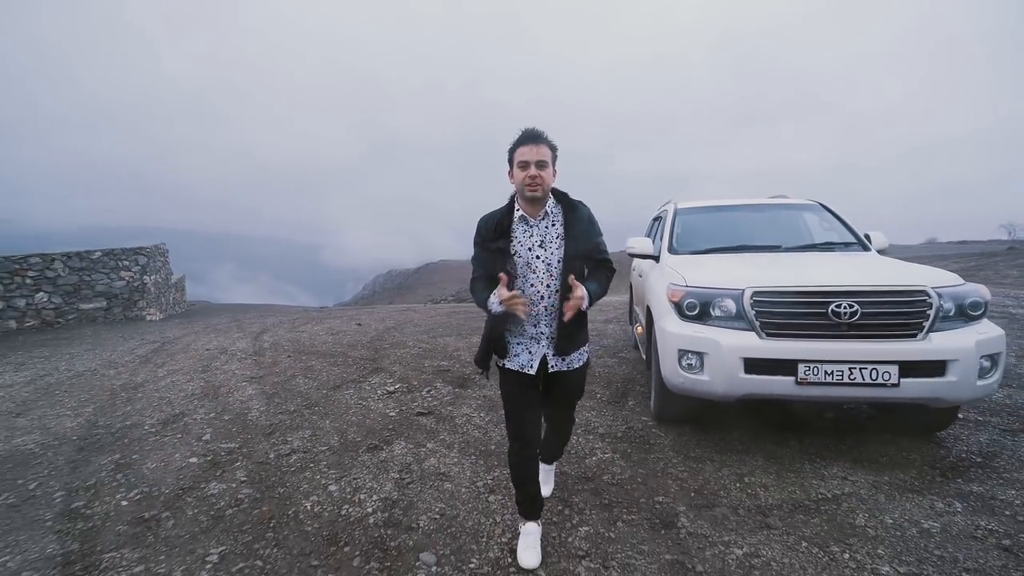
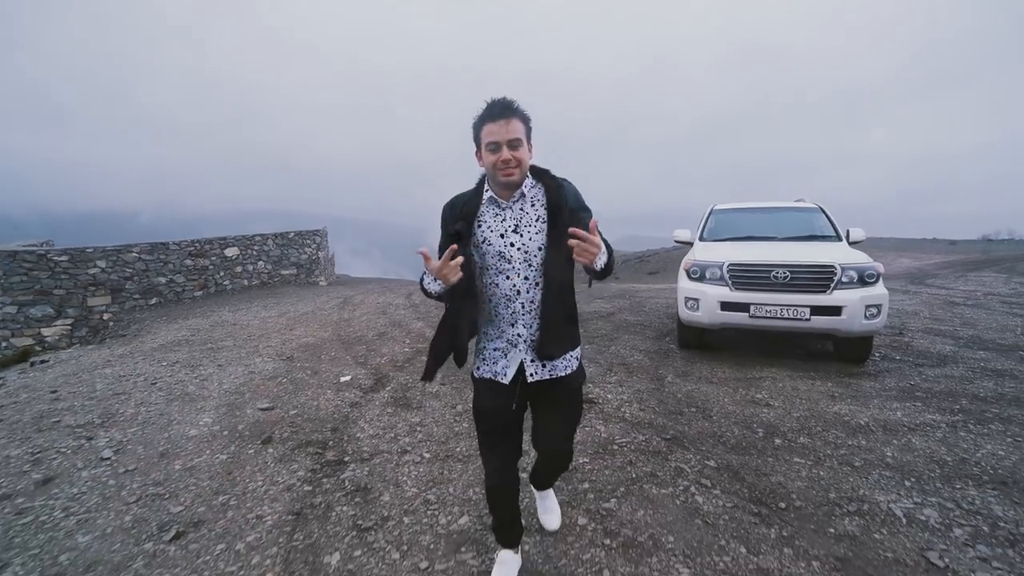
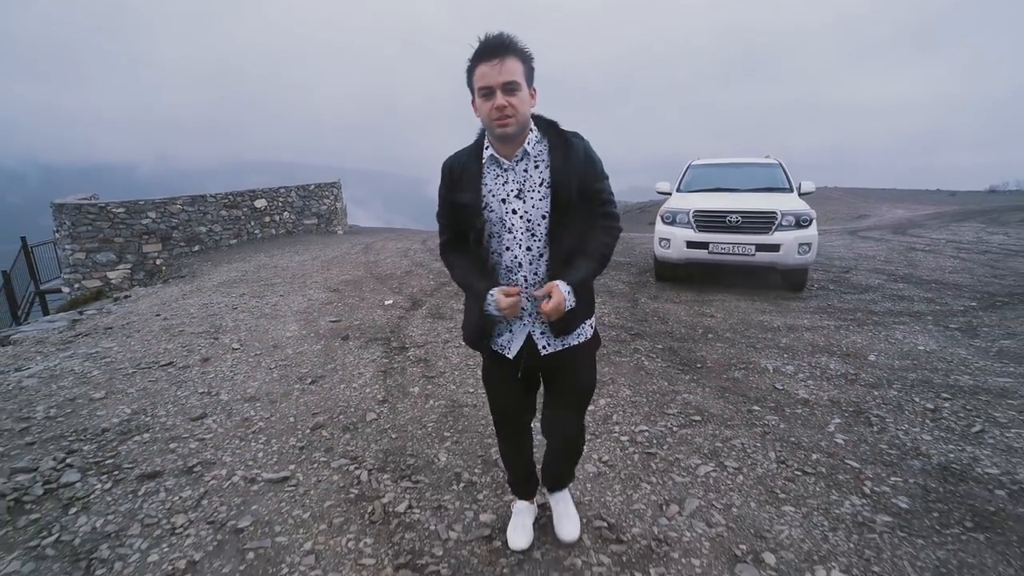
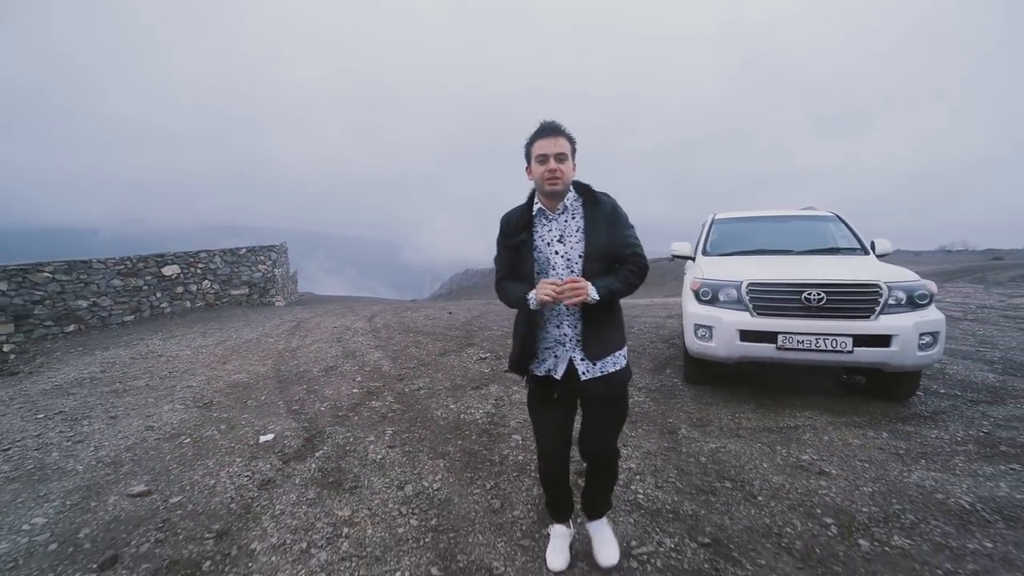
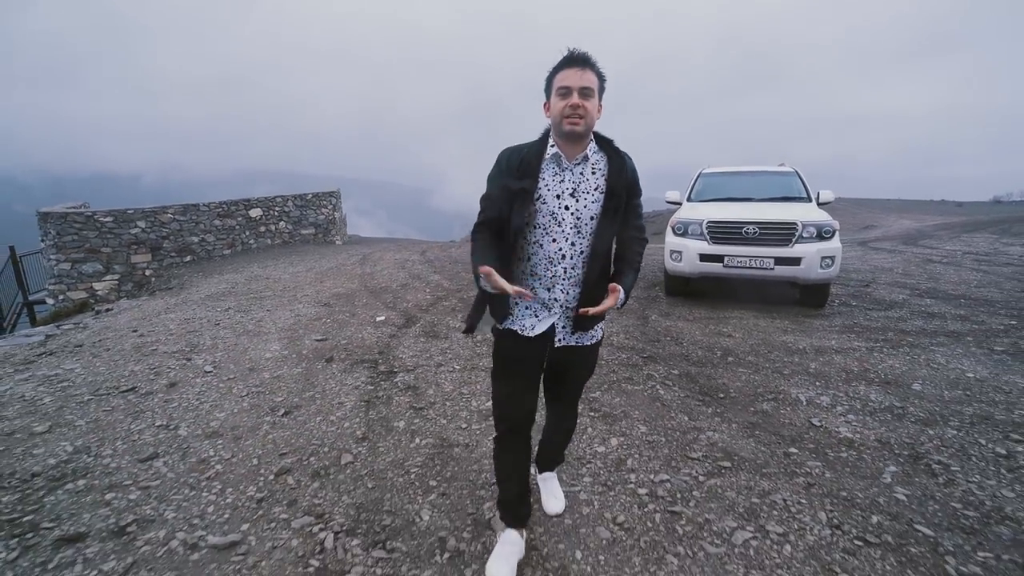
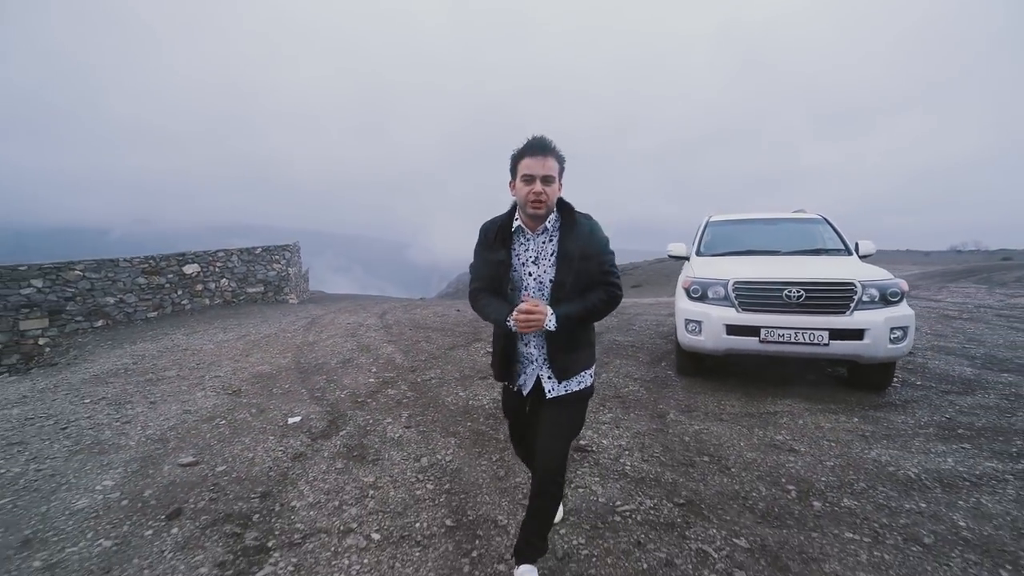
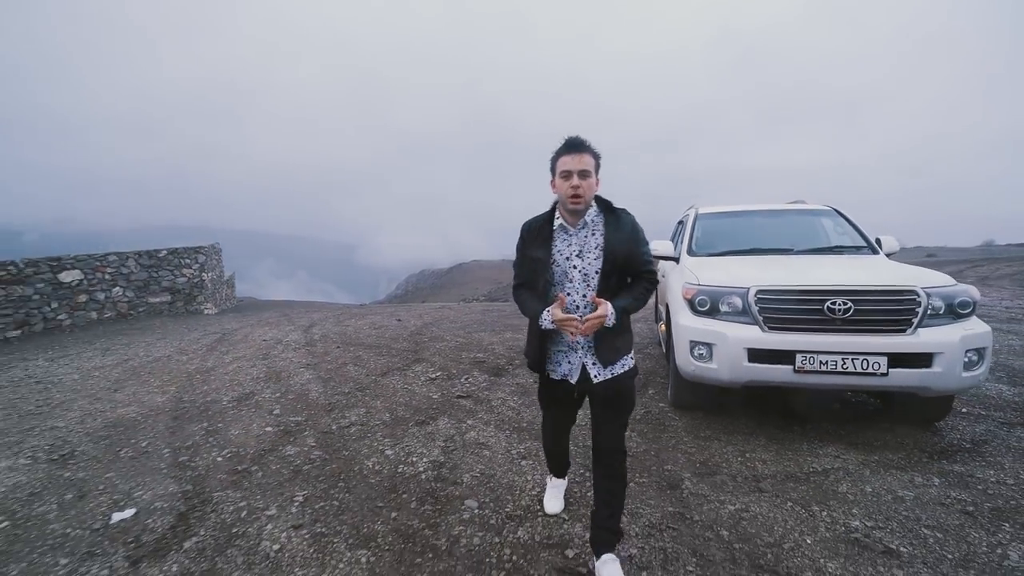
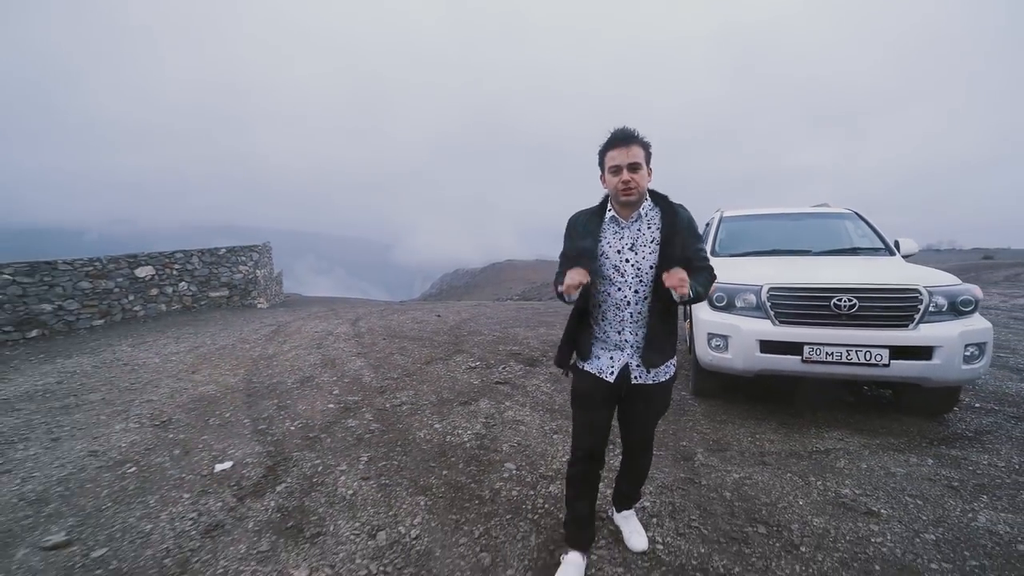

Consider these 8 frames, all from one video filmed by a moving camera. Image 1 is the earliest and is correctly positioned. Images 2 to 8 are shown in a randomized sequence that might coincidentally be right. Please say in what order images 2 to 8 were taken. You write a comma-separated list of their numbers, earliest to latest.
7, 8, 4, 6, 2, 5, 3
